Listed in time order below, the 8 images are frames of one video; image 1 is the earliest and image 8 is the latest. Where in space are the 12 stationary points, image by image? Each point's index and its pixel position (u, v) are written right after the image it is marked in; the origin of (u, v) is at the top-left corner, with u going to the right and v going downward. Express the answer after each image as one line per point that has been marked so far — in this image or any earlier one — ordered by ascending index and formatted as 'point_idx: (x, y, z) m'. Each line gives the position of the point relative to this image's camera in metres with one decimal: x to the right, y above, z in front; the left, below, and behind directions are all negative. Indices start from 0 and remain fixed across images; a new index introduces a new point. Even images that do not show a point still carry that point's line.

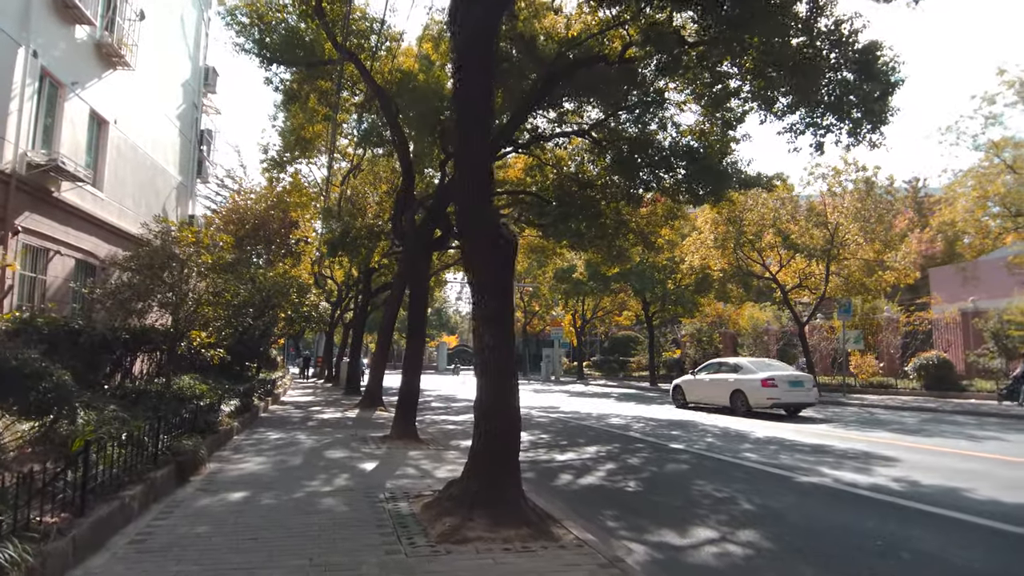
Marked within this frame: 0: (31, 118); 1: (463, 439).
0: (-9.2, +3.2, +12.9) m
1: (-1.0, -3.1, +13.8) m
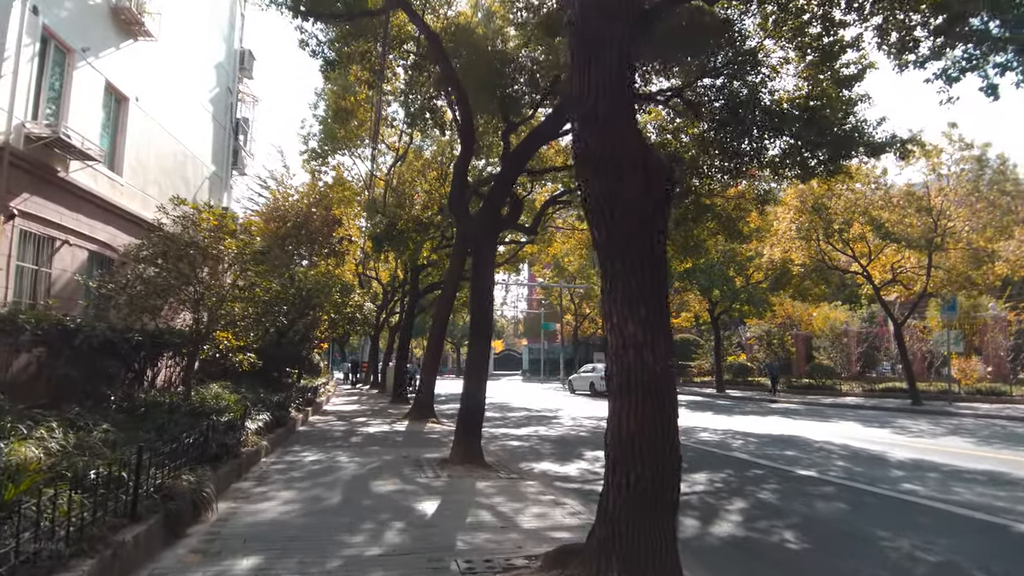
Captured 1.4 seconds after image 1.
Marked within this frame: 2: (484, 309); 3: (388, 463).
0: (-7.9, +3.3, +11.1) m
1: (+0.4, -2.9, +11.4) m
2: (-0.4, -0.4, +10.1) m
3: (-1.8, -2.6, +9.9) m
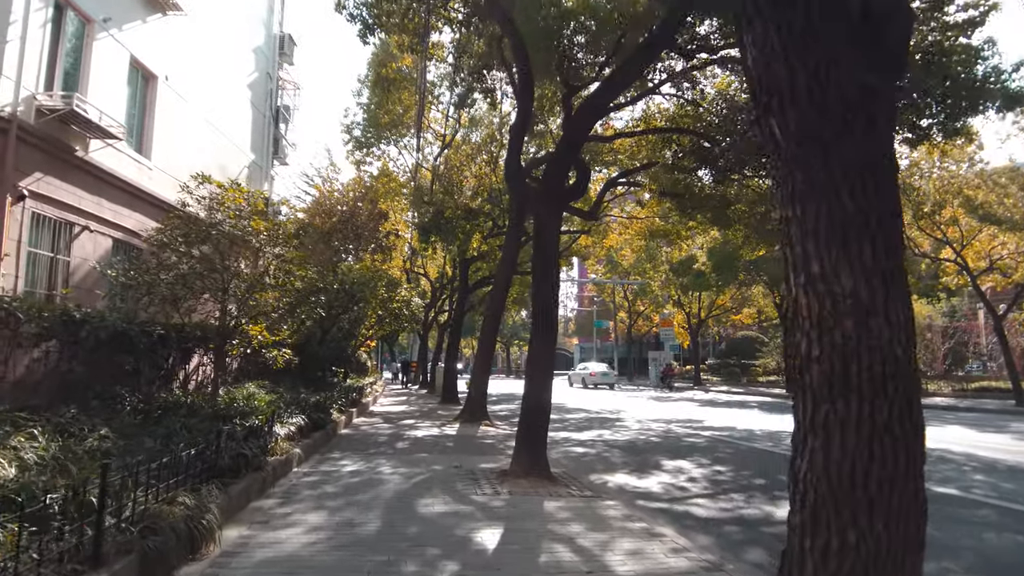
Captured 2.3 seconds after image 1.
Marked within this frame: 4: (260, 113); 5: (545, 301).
0: (-7.0, +3.5, +10.1) m
1: (+1.4, -2.7, +9.8) m
2: (+0.5, -0.1, +8.5) m
3: (-0.9, -2.3, +8.4) m
4: (-7.1, +4.9, +19.2) m
5: (+0.4, -0.2, +8.5) m
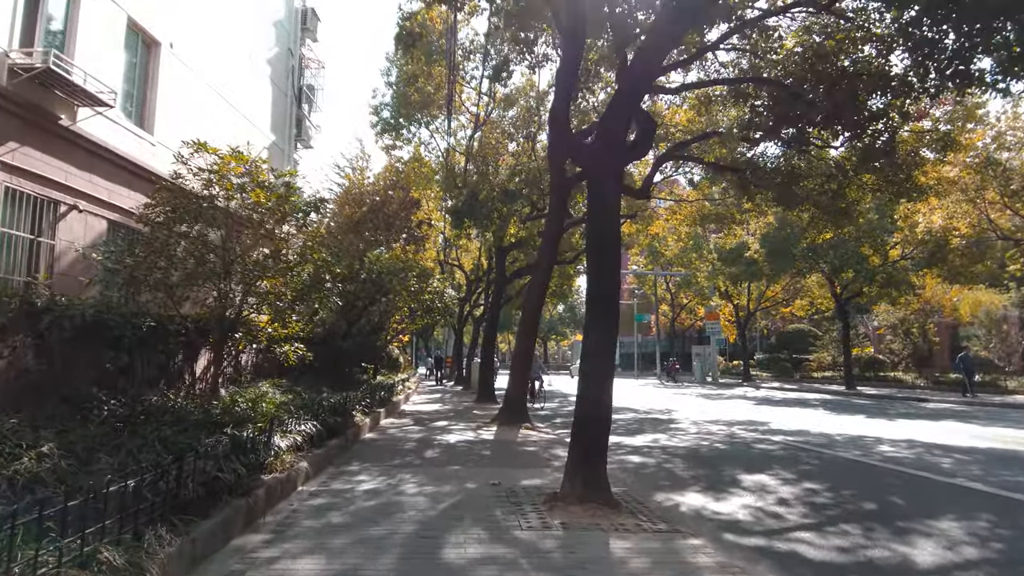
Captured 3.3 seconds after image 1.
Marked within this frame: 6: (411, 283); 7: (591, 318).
0: (-6.4, +3.6, +8.8) m
1: (+2.0, -2.4, +8.2) m
2: (+1.0, +0.1, +6.9) m
3: (-0.4, -2.1, +6.9) m
4: (-6.1, +5.2, +18.0) m
5: (+0.9, 0.0, +6.9) m
6: (-2.8, +0.1, +18.8) m
7: (+0.8, -0.3, +6.9) m
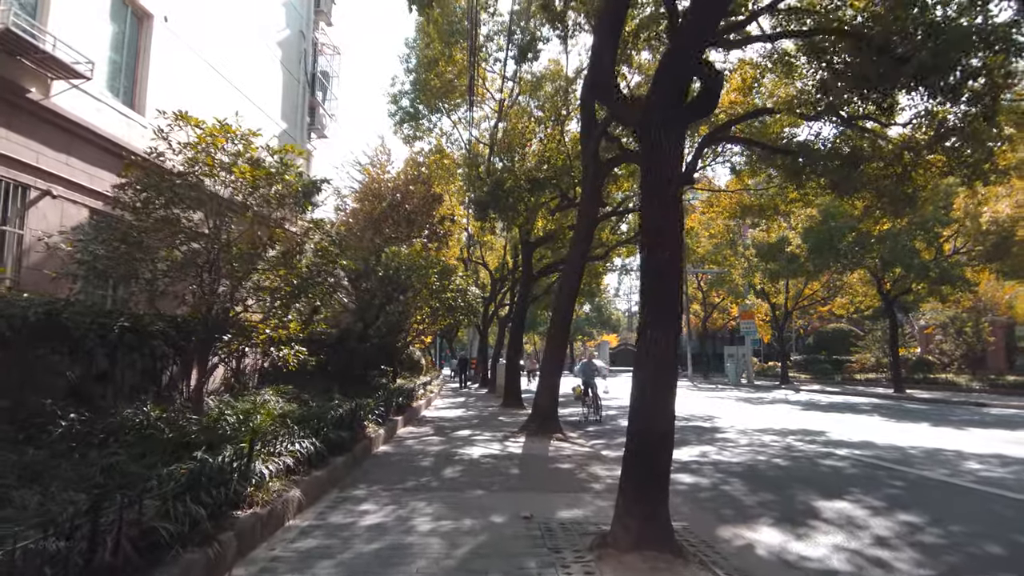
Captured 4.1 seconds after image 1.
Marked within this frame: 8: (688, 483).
0: (-6.1, +3.7, +7.7) m
1: (+2.3, -2.4, +6.8) m
2: (+1.3, +0.2, +5.5) m
3: (-0.1, -2.0, +5.6) m
4: (-5.4, +5.2, +16.8) m
5: (+1.2, +0.1, +5.5) m
6: (-2.1, +0.2, +17.6) m
7: (+1.1, -0.2, +5.5) m
8: (+2.3, -2.6, +8.9) m
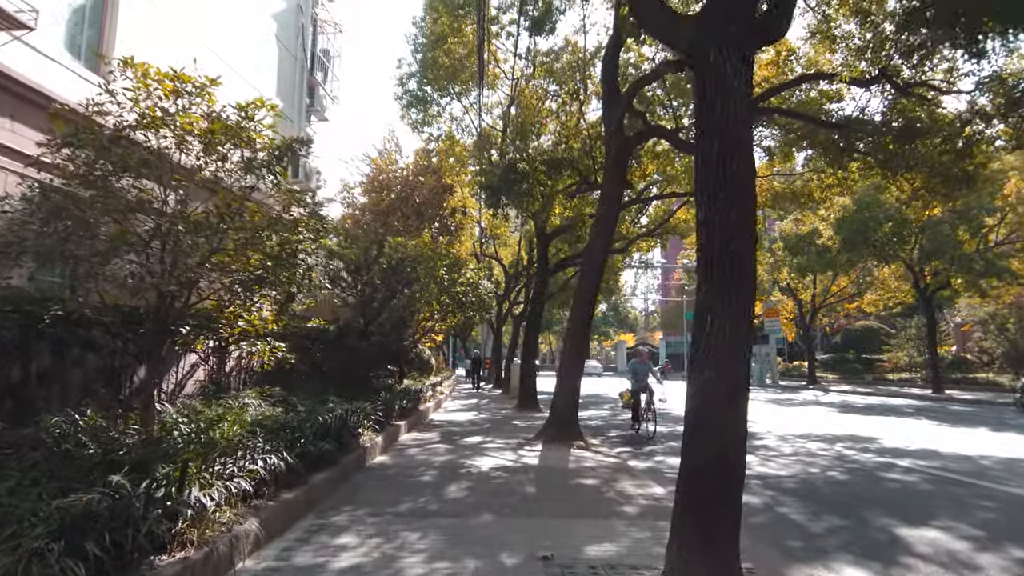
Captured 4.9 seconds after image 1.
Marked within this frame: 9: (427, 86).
0: (-5.9, +3.8, +6.5) m
1: (+2.5, -2.2, +5.4) m
2: (+1.4, +0.4, +4.2) m
3: (0.0, -1.9, +4.2) m
4: (-5.1, +5.4, +15.6) m
5: (+1.3, +0.3, +4.1) m
6: (-1.7, +0.4, +16.3) m
7: (+1.2, 0.0, +4.1) m
8: (+2.5, -2.4, +7.5) m
9: (-2.5, +5.9, +19.7) m
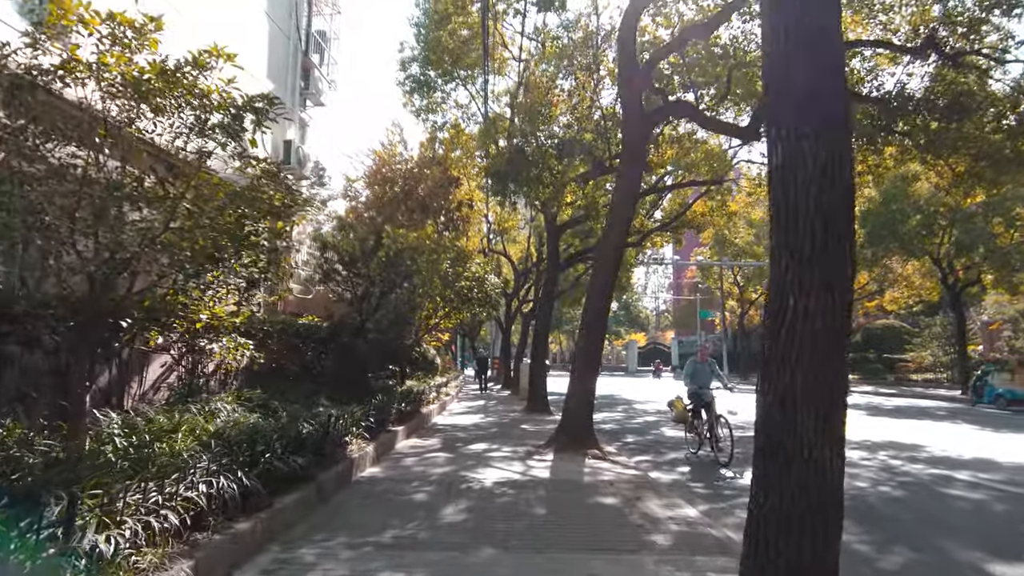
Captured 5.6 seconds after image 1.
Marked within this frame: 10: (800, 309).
0: (-5.9, +4.0, +5.5) m
1: (+2.5, -2.0, +4.2) m
2: (+1.4, +0.5, +3.0) m
3: (0.0, -1.8, +3.1) m
4: (-4.9, +5.5, +14.6) m
5: (+1.3, +0.4, +3.0) m
6: (-1.5, +0.5, +15.2) m
7: (+1.2, +0.1, +3.0) m
8: (+2.6, -2.3, +6.4) m
9: (-2.2, +6.0, +18.6) m
10: (+1.2, -0.1, +2.9) m
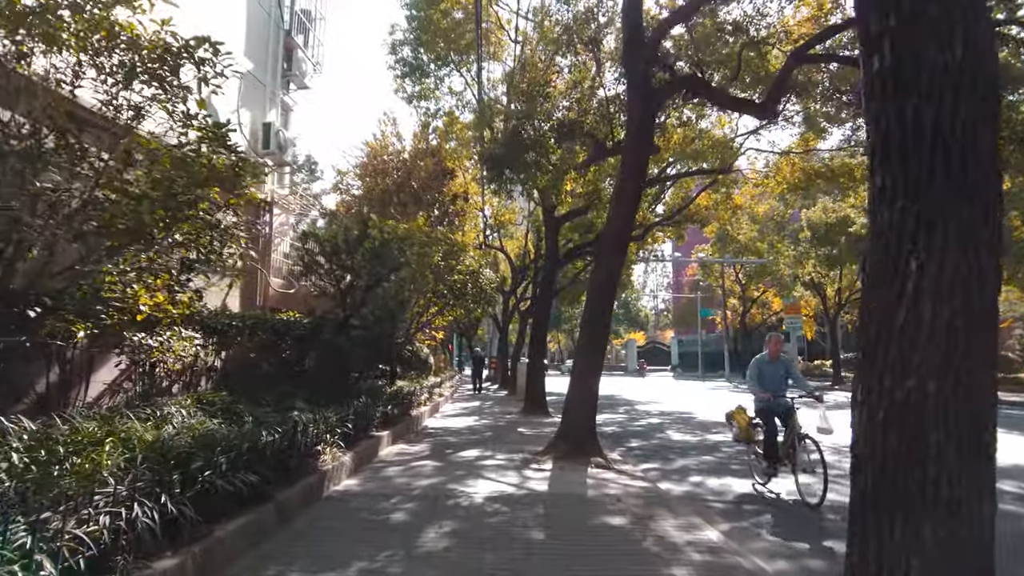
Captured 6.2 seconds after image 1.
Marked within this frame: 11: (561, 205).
0: (-6.0, +4.1, +4.6) m
1: (+2.4, -1.9, +3.3) m
2: (+1.3, +0.6, +2.1) m
3: (-0.1, -1.6, +2.2) m
4: (-5.0, +5.6, +13.6) m
5: (+1.2, +0.5, +2.1) m
6: (-1.6, +0.6, +14.3) m
7: (+1.1, +0.2, +2.1) m
8: (+2.5, -2.1, +5.5) m
9: (-2.3, +6.1, +17.7) m
10: (+1.2, +0.1, +2.0) m
11: (+1.2, +2.0, +16.7) m
